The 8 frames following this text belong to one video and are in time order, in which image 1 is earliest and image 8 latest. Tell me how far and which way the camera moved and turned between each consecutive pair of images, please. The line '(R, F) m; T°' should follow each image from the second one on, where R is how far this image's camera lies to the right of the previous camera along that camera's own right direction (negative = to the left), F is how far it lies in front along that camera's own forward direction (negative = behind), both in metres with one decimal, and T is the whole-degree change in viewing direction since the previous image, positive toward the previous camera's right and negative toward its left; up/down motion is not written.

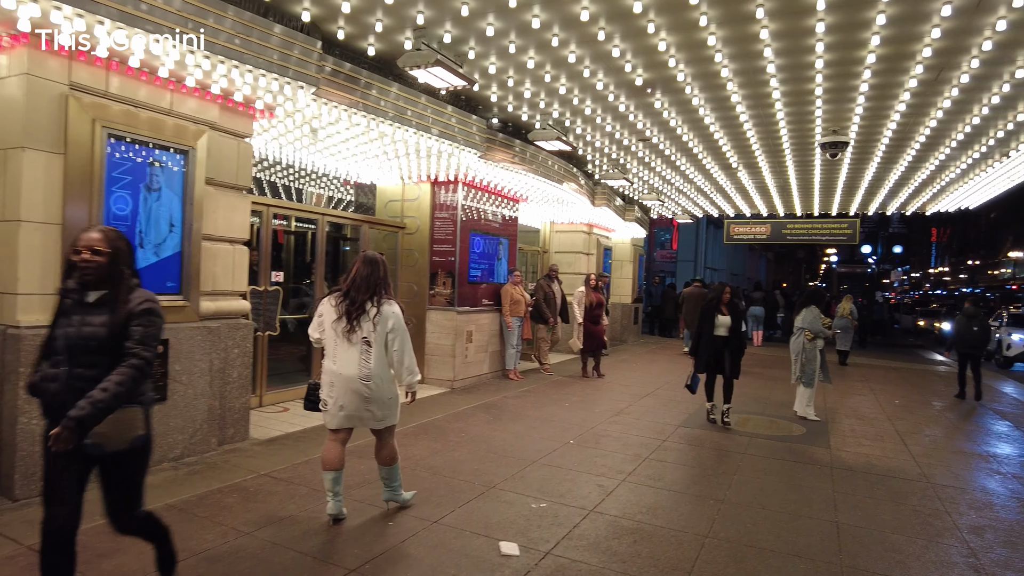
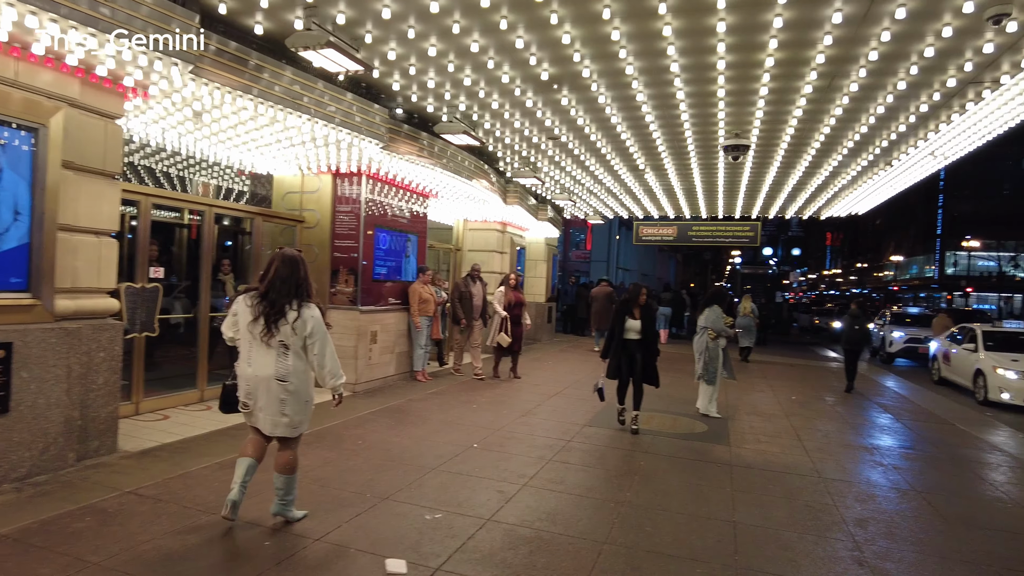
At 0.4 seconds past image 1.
(+0.2, +0.2) m; +7°
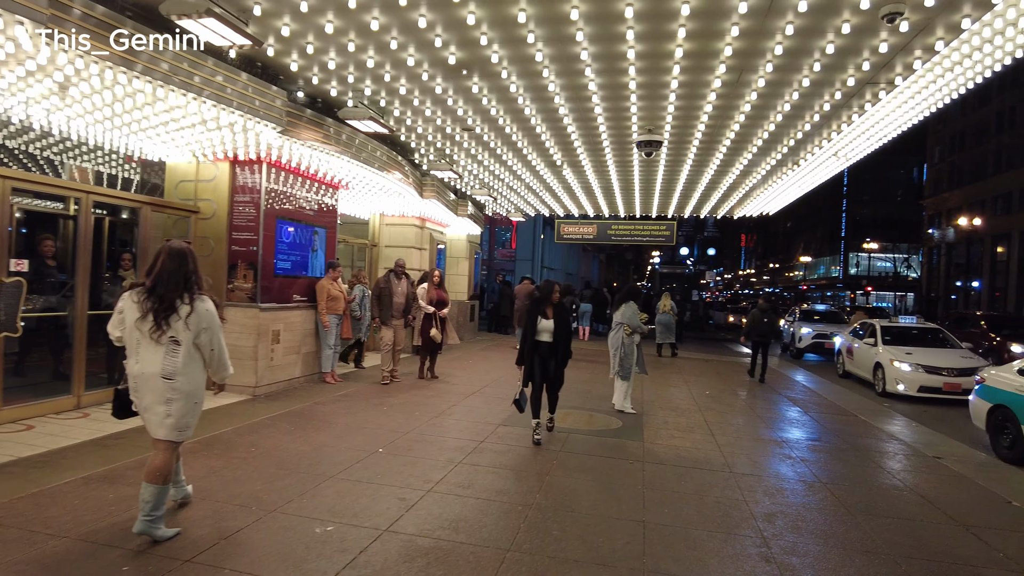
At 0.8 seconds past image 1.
(+0.2, +0.3) m; +6°
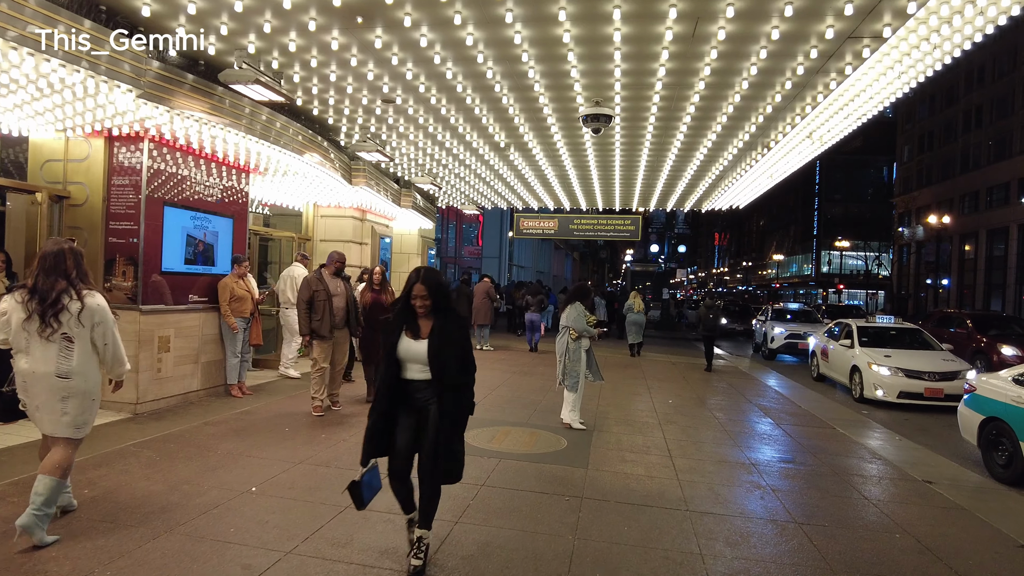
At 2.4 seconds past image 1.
(+0.6, +1.2) m; +2°
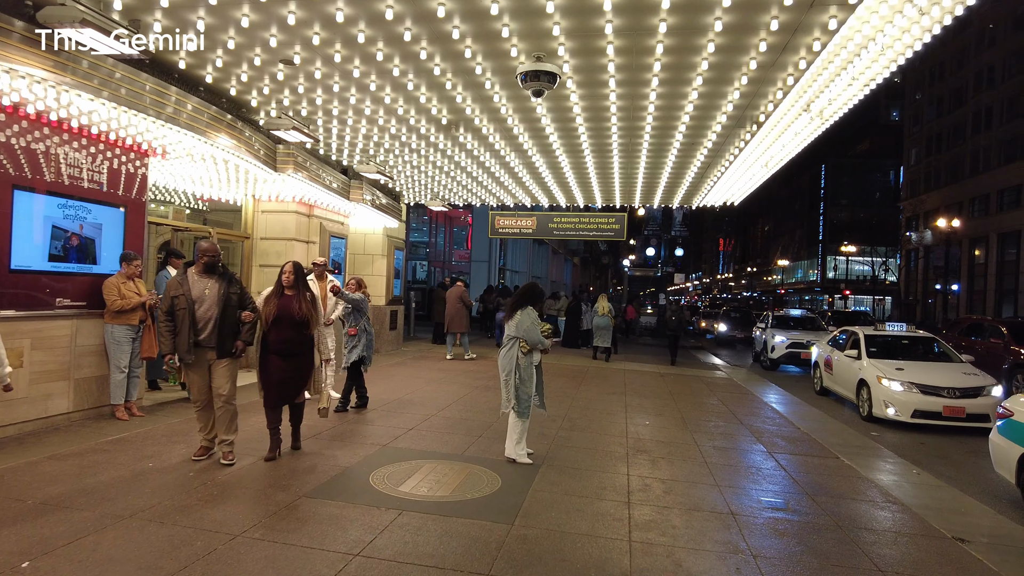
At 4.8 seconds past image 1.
(+0.7, +1.4) m; 0°
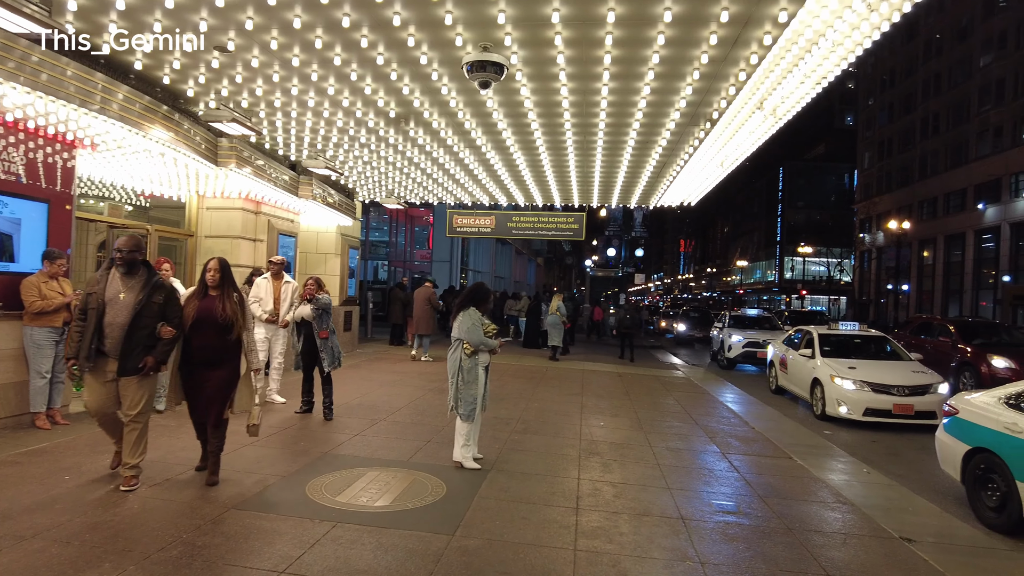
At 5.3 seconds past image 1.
(+0.2, +0.2) m; +3°
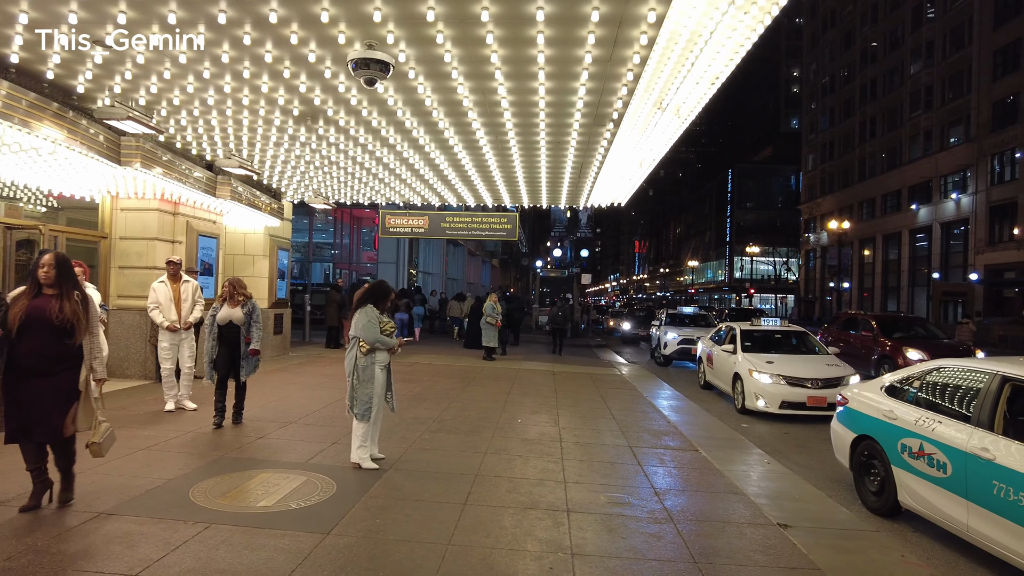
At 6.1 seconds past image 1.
(+0.6, 0.0) m; +4°
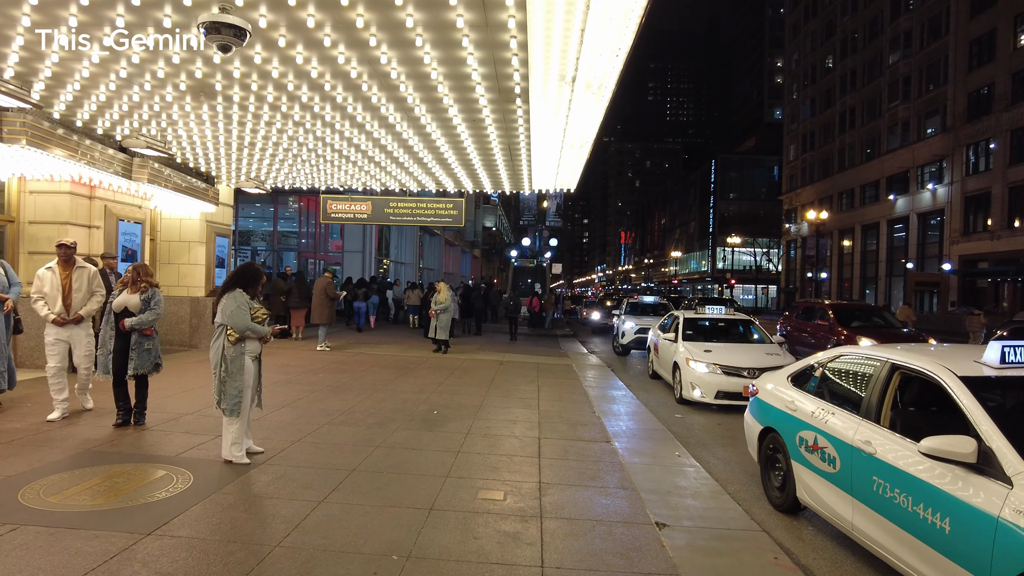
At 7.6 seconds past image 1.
(+1.0, +0.4) m; +1°
